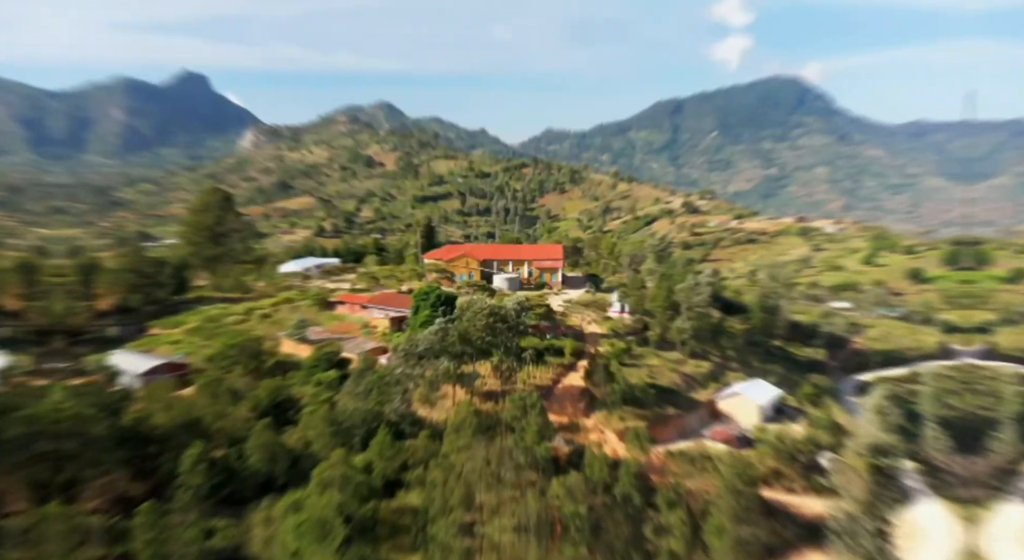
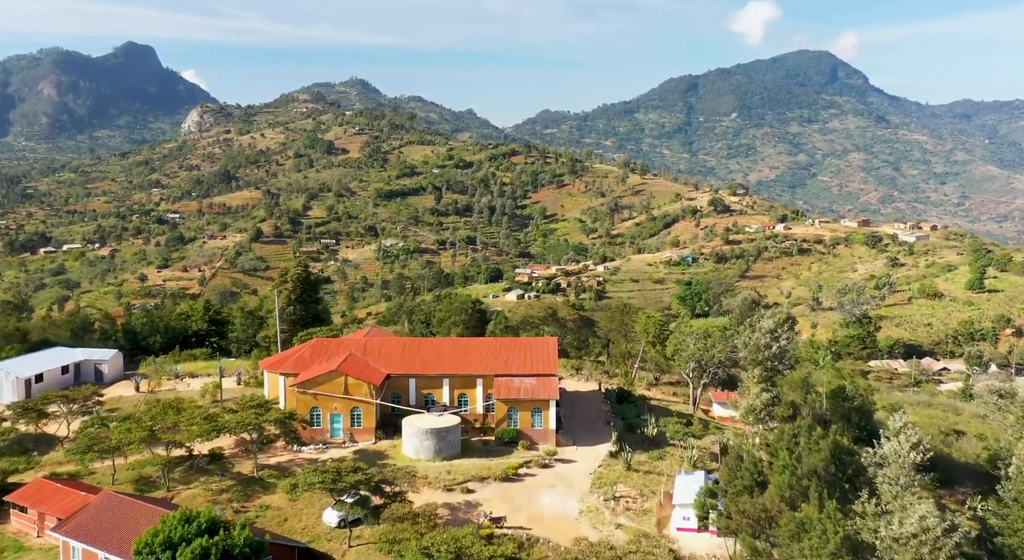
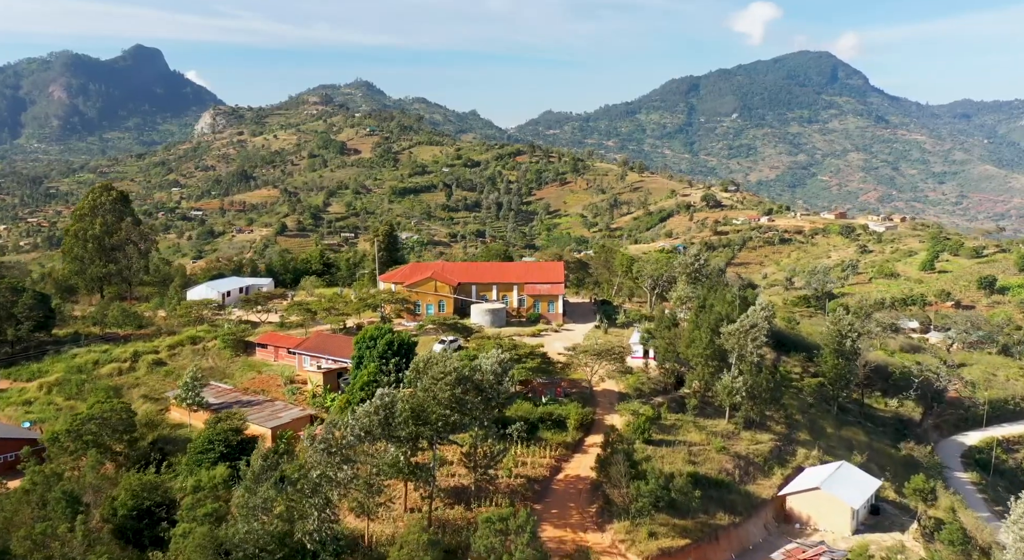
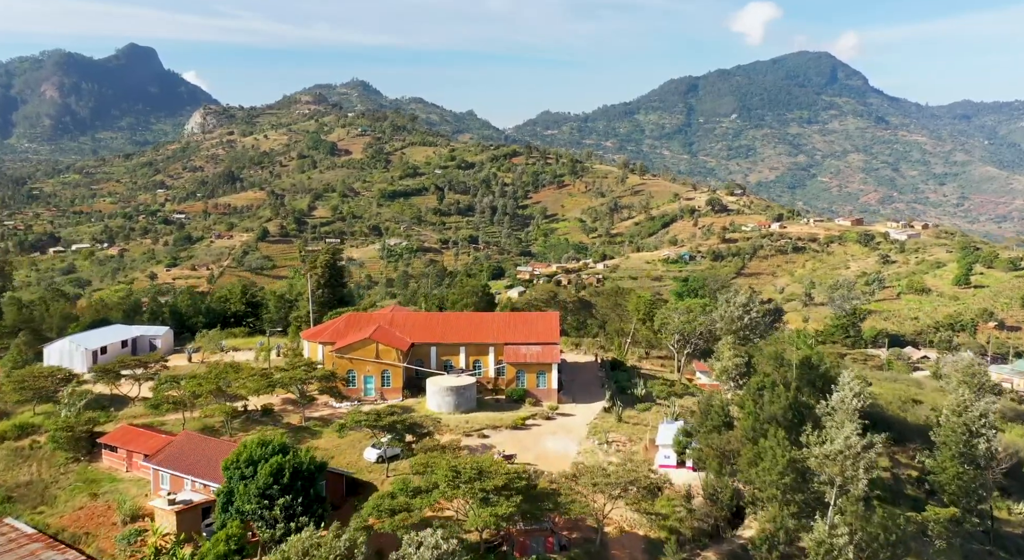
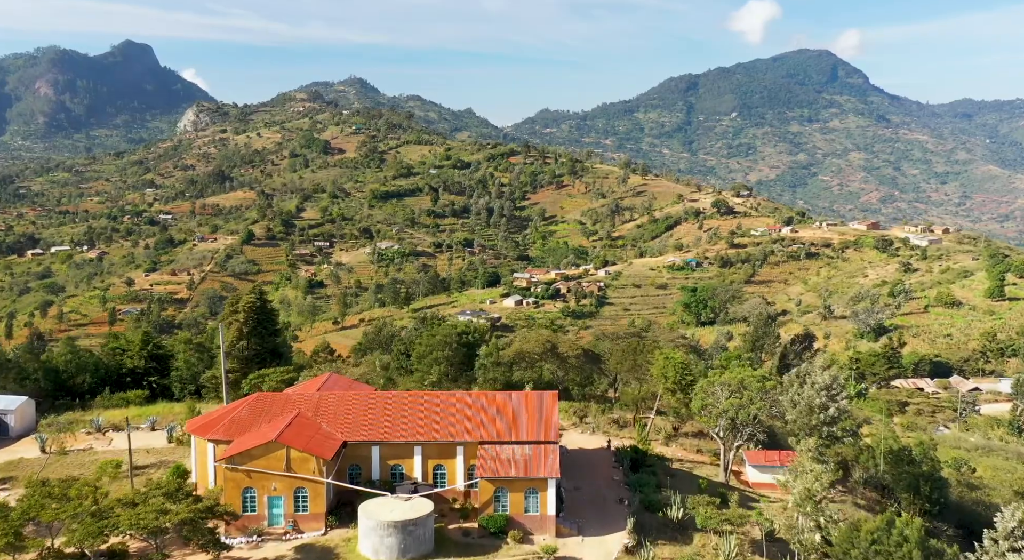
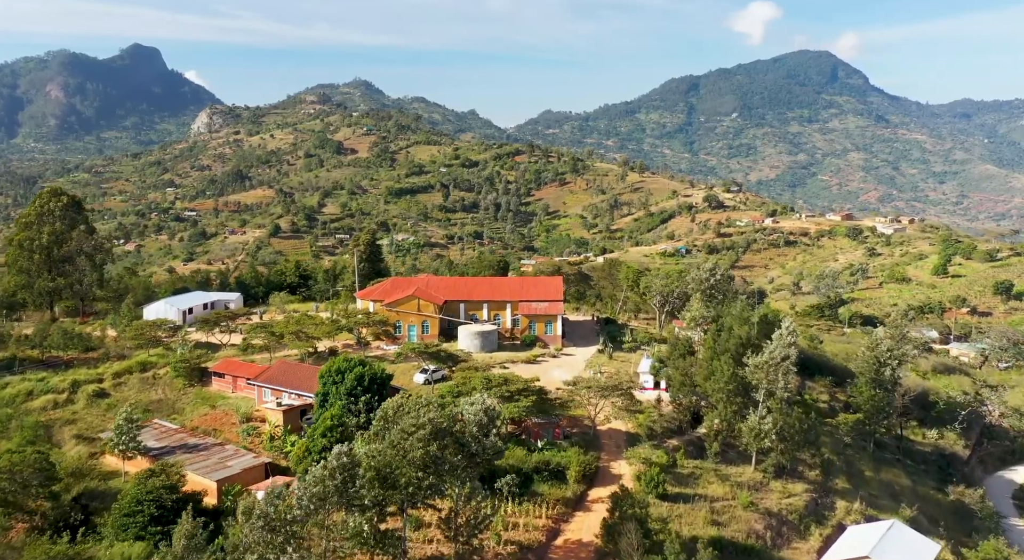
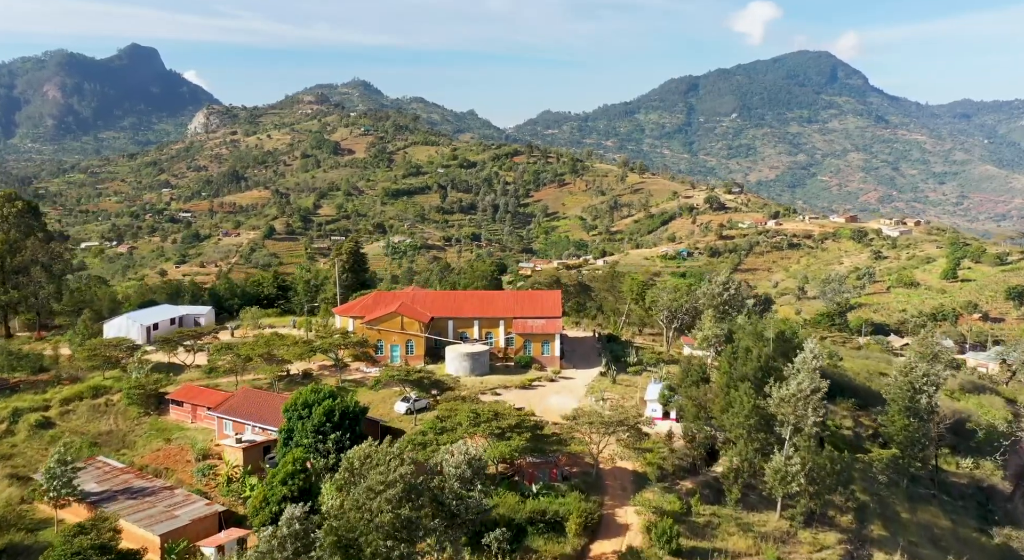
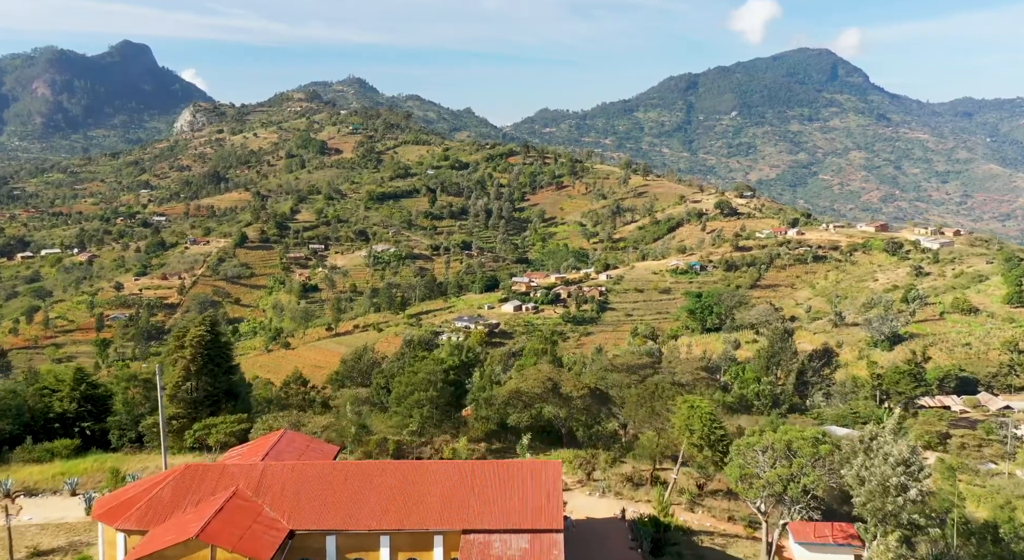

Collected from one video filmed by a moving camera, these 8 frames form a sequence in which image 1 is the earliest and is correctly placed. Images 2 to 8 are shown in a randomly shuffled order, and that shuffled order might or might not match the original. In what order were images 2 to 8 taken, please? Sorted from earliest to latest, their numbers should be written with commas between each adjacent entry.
3, 6, 7, 4, 2, 5, 8
